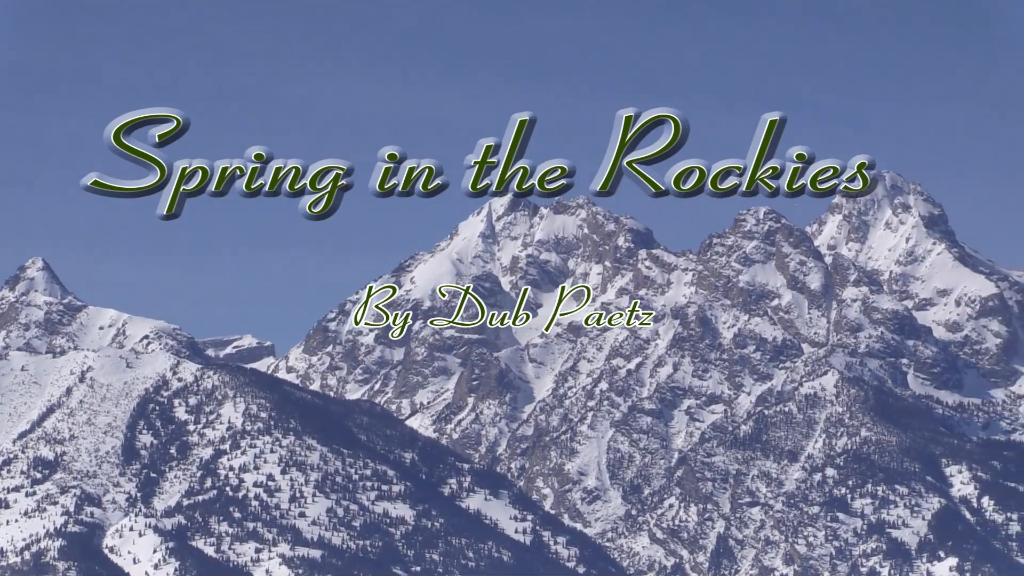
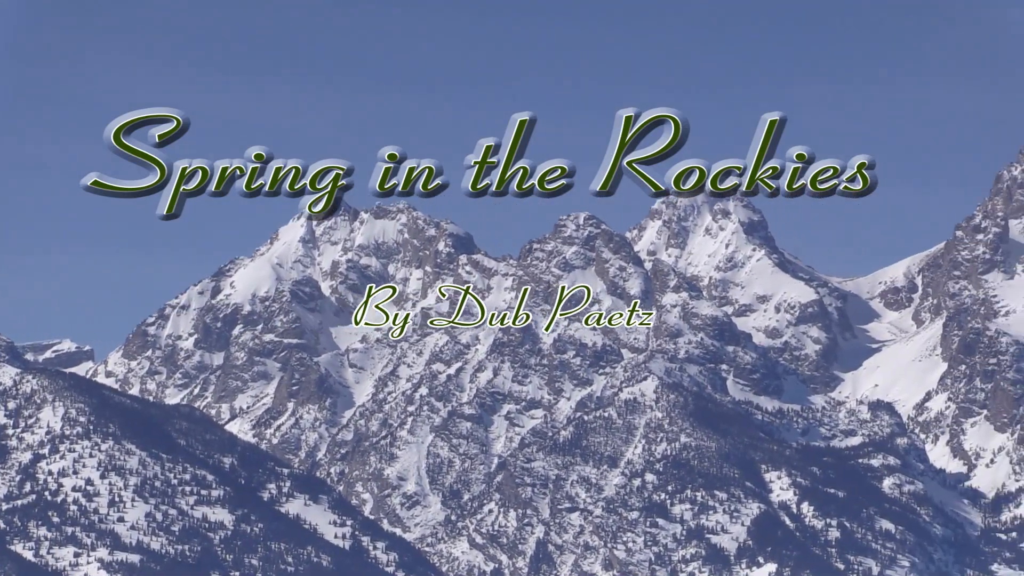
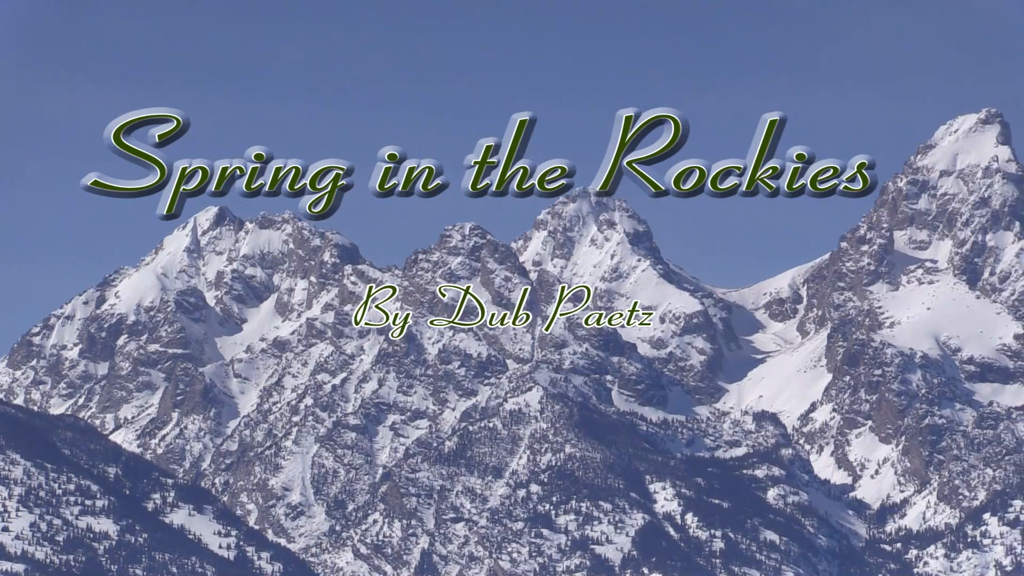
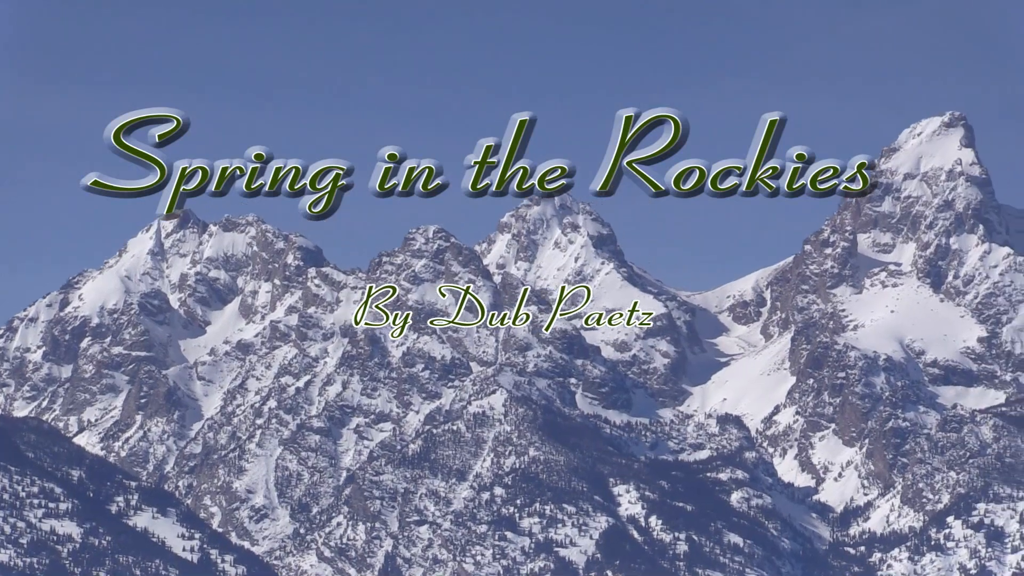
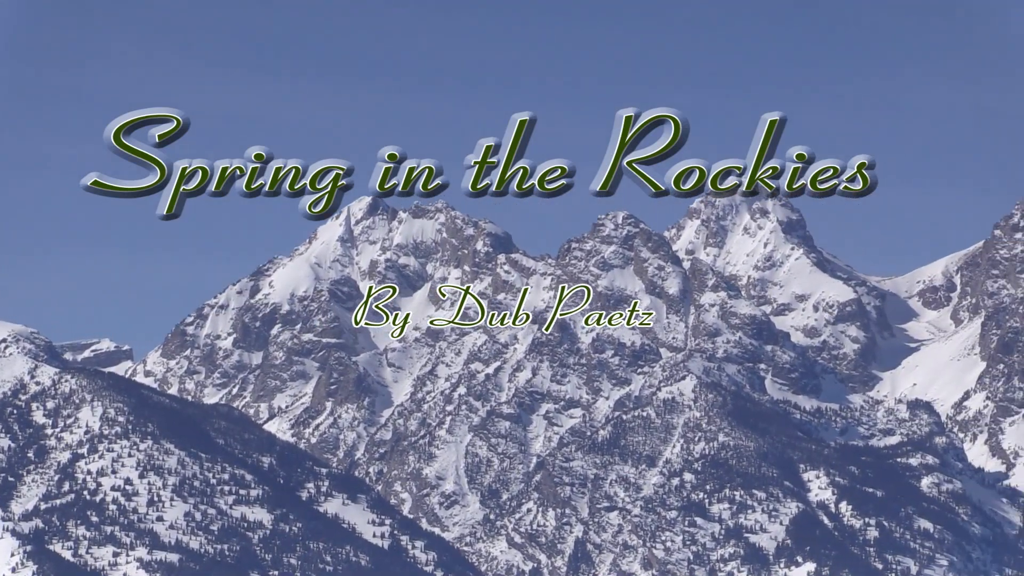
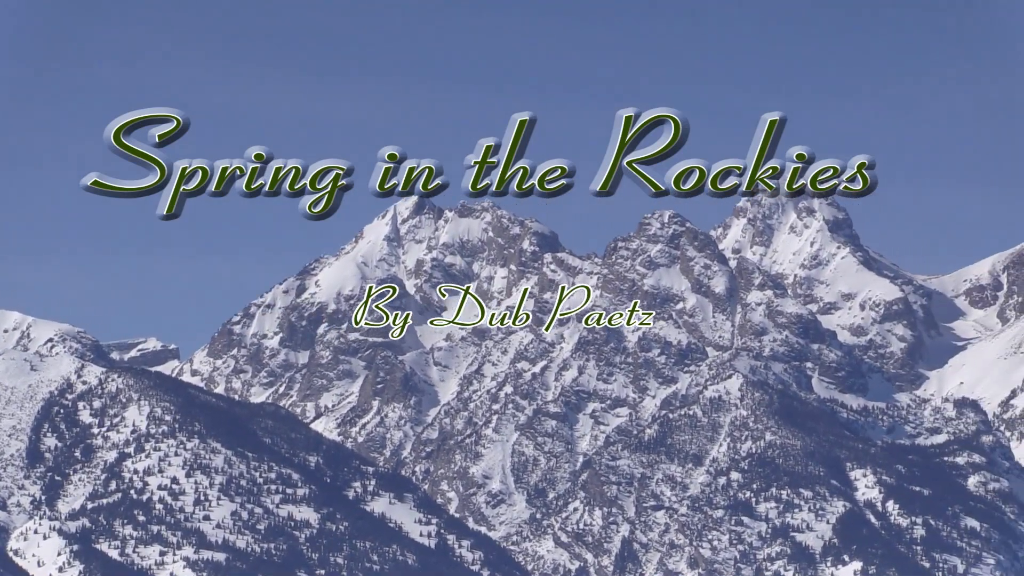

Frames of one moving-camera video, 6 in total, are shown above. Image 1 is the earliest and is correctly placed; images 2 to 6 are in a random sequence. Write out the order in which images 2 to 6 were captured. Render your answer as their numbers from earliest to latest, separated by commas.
6, 5, 2, 3, 4
